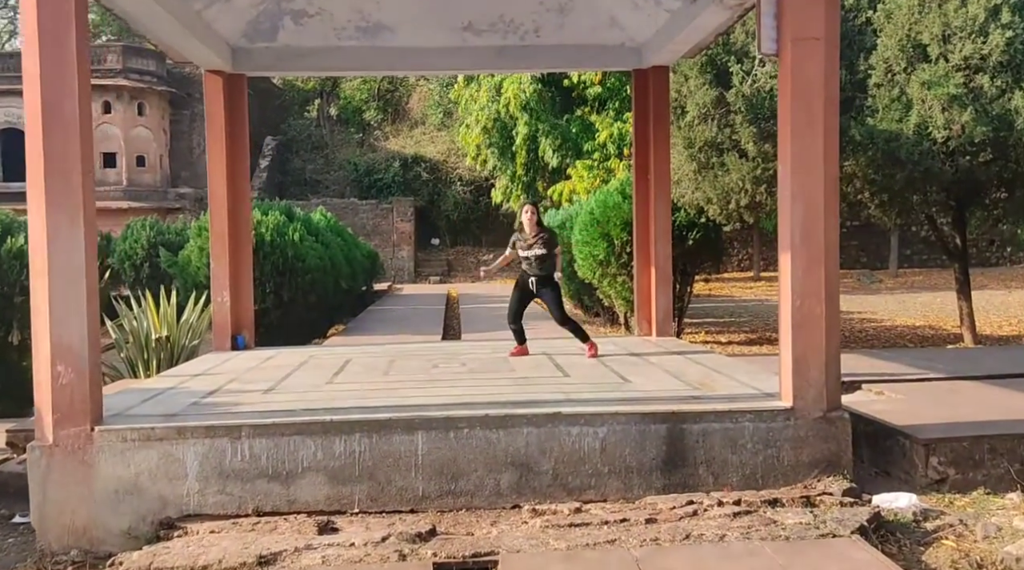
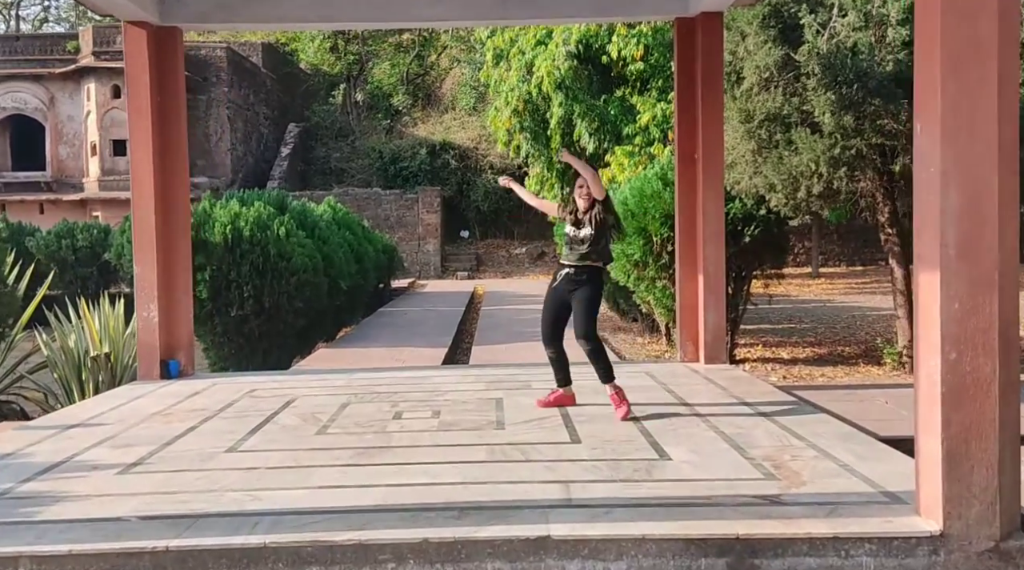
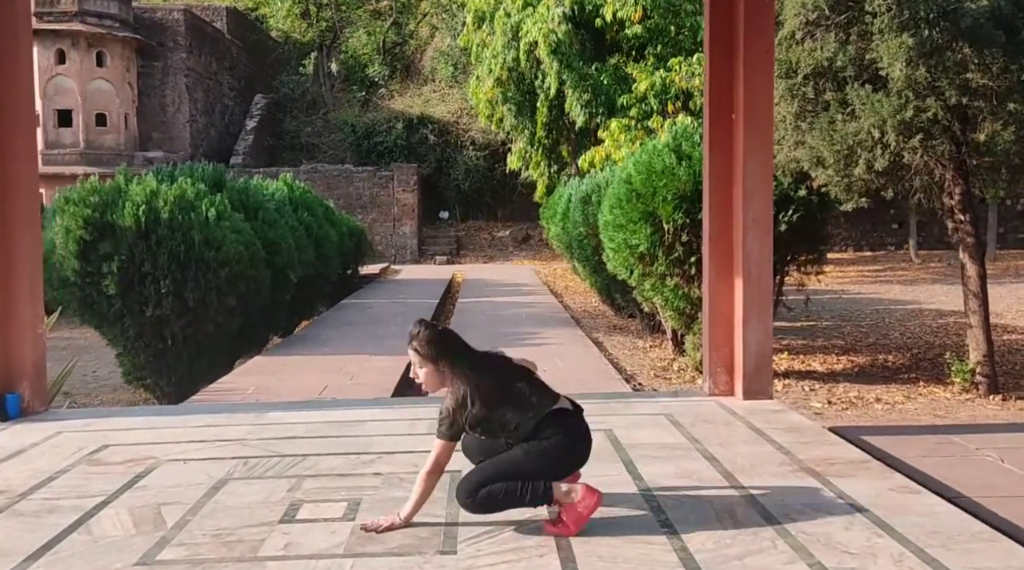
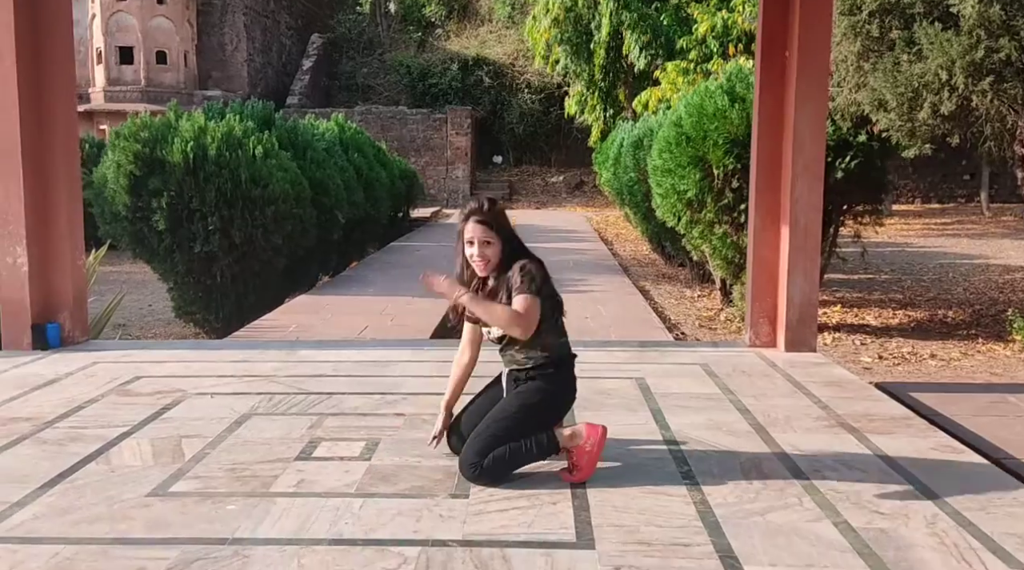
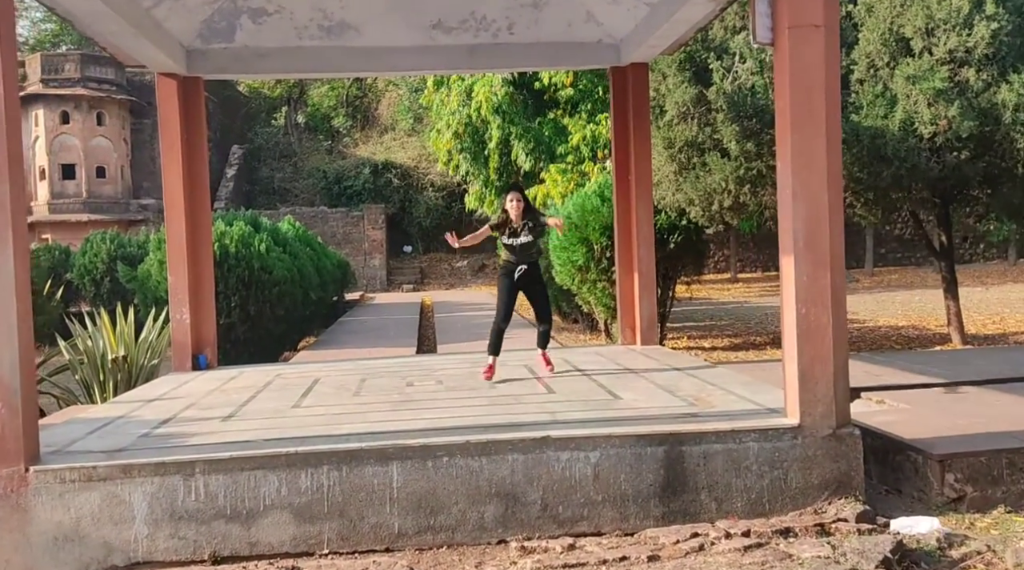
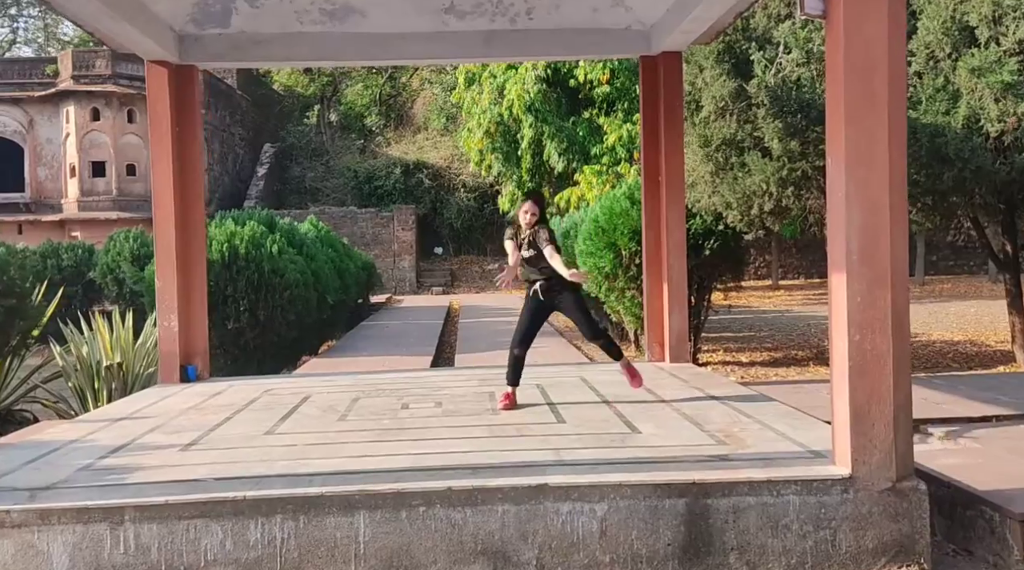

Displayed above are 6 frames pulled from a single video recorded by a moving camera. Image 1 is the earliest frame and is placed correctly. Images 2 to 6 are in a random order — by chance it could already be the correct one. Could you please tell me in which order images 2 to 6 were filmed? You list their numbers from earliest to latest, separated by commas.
5, 6, 2, 3, 4
